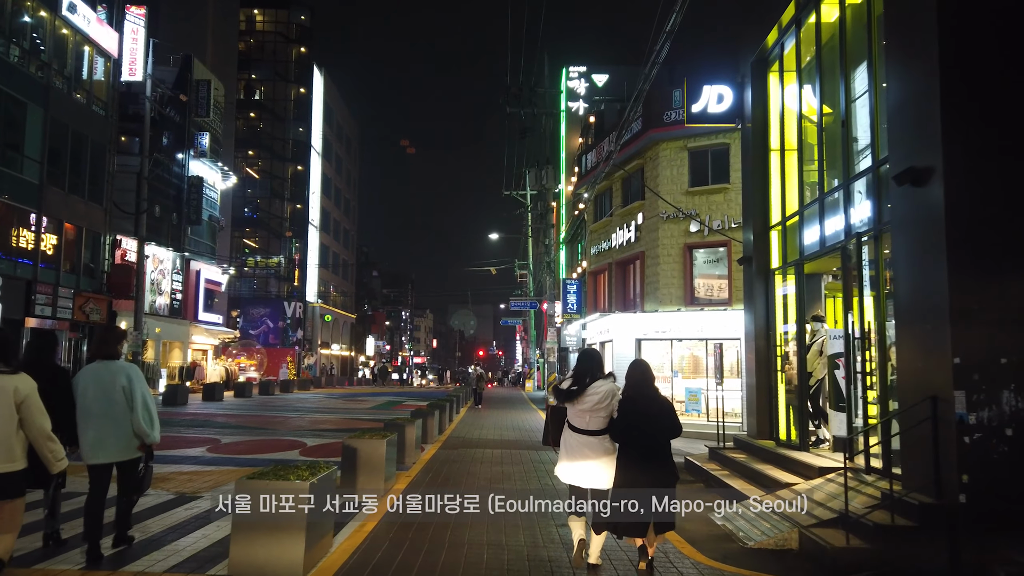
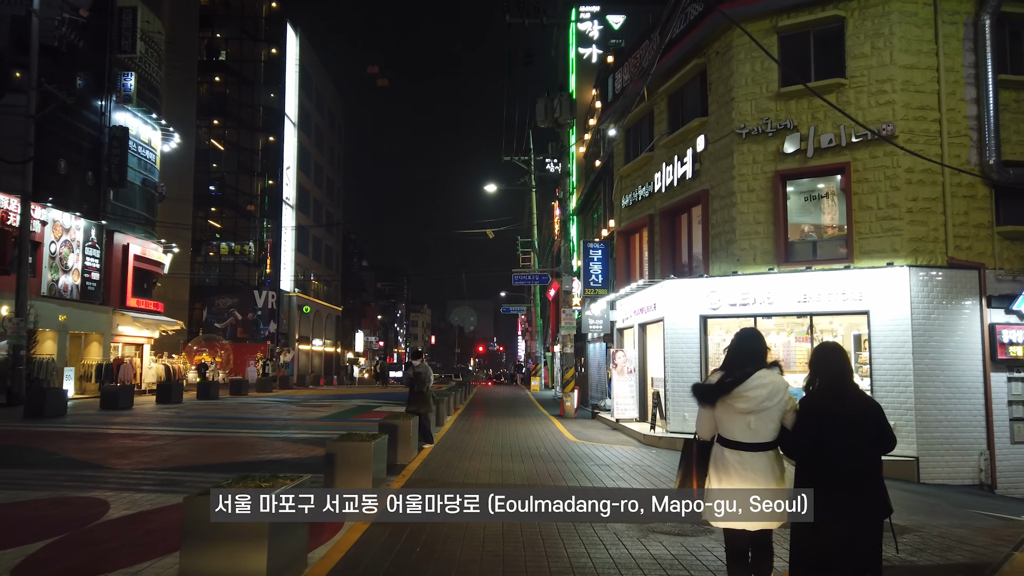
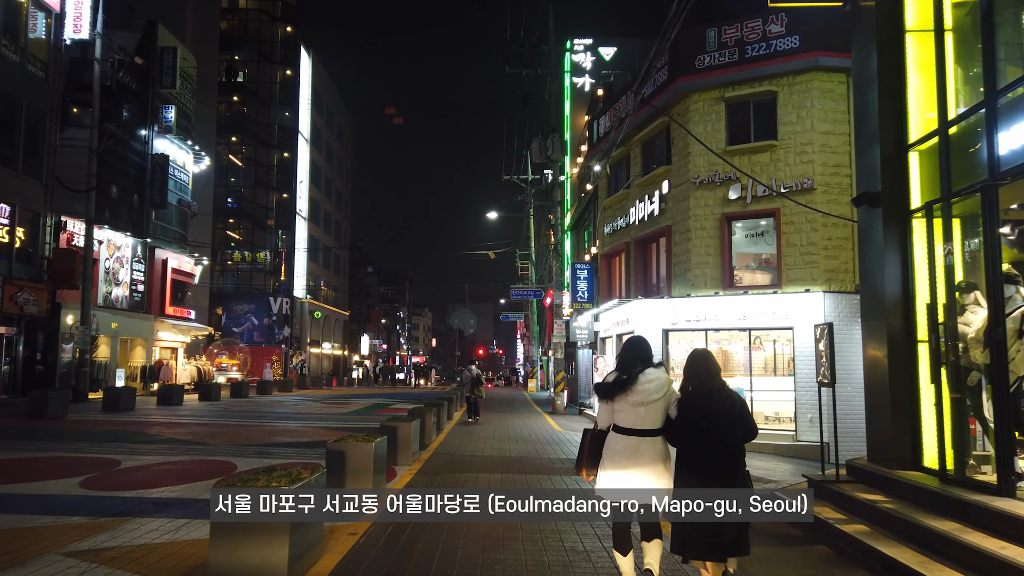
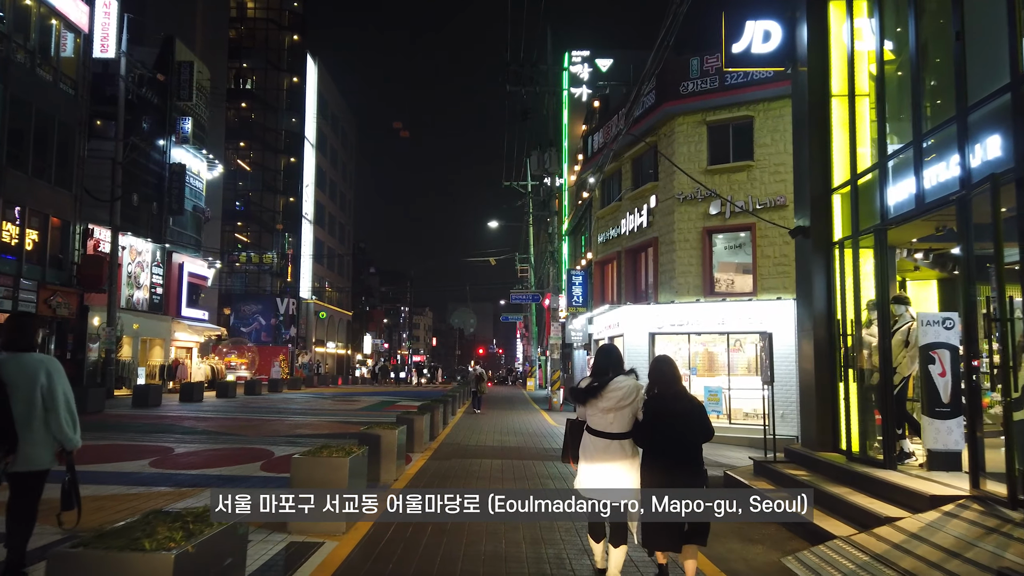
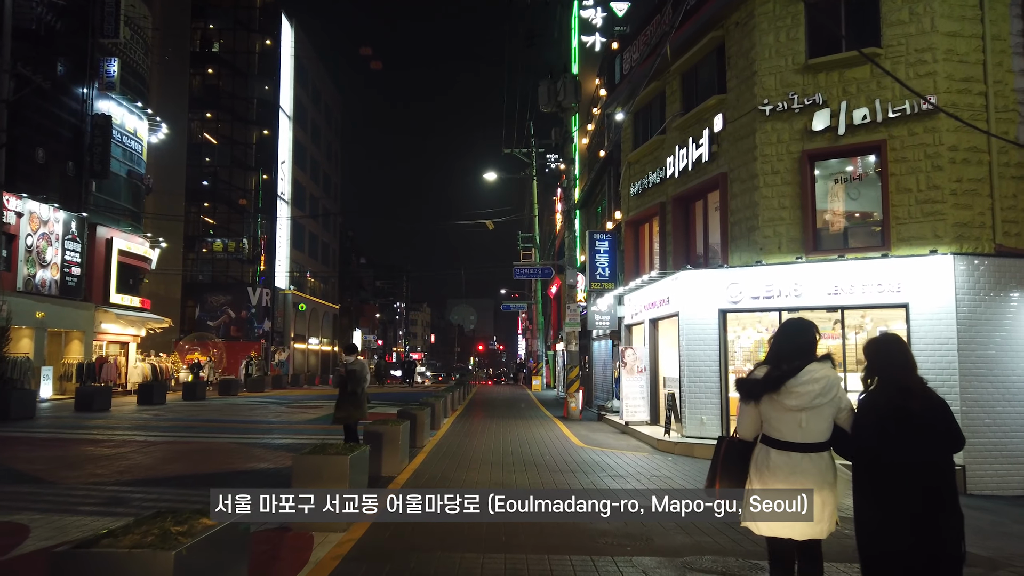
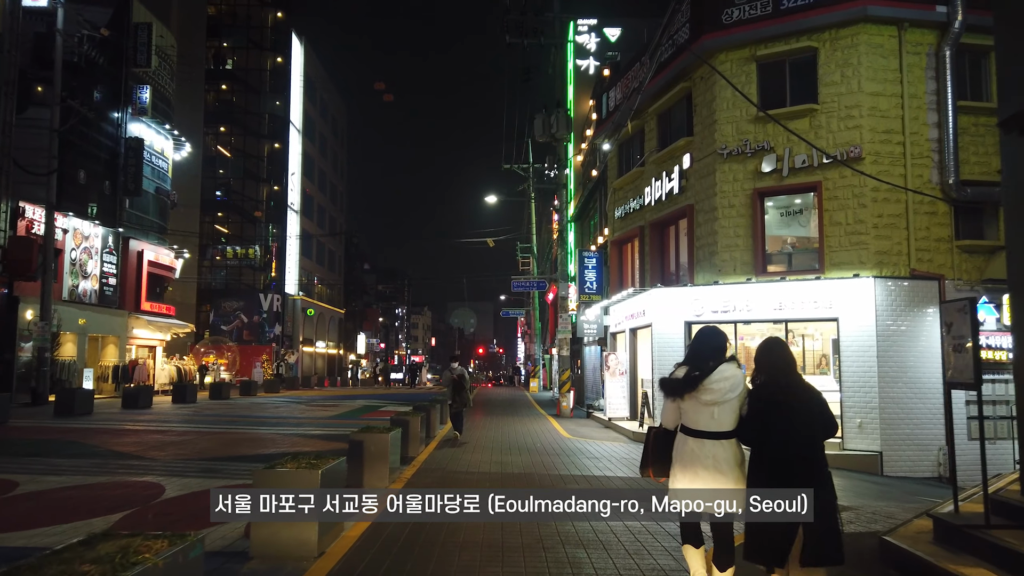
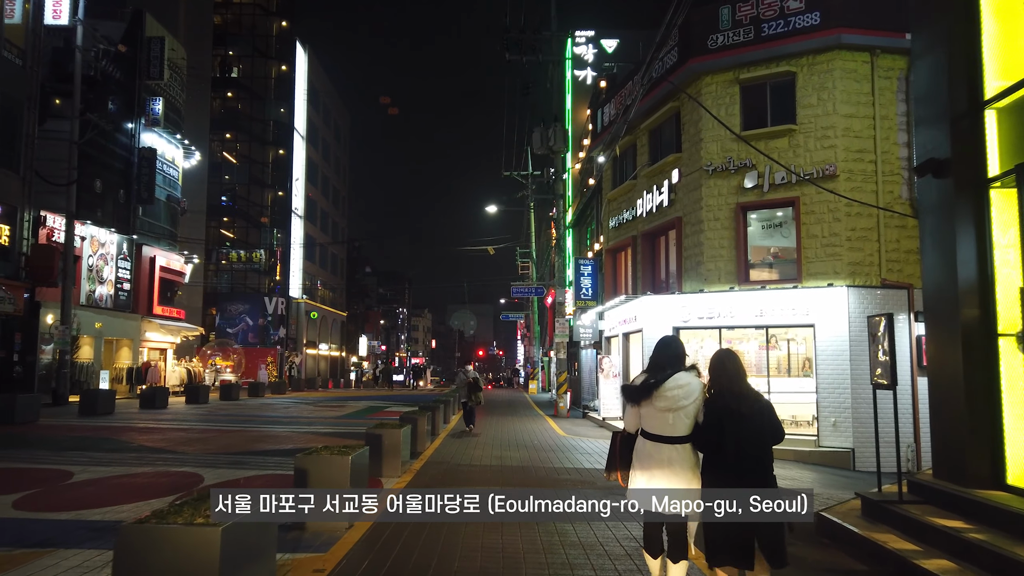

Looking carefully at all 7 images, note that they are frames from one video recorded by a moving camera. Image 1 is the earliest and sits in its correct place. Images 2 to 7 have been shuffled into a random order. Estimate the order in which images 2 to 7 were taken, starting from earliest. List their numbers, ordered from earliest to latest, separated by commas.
4, 3, 7, 6, 2, 5
